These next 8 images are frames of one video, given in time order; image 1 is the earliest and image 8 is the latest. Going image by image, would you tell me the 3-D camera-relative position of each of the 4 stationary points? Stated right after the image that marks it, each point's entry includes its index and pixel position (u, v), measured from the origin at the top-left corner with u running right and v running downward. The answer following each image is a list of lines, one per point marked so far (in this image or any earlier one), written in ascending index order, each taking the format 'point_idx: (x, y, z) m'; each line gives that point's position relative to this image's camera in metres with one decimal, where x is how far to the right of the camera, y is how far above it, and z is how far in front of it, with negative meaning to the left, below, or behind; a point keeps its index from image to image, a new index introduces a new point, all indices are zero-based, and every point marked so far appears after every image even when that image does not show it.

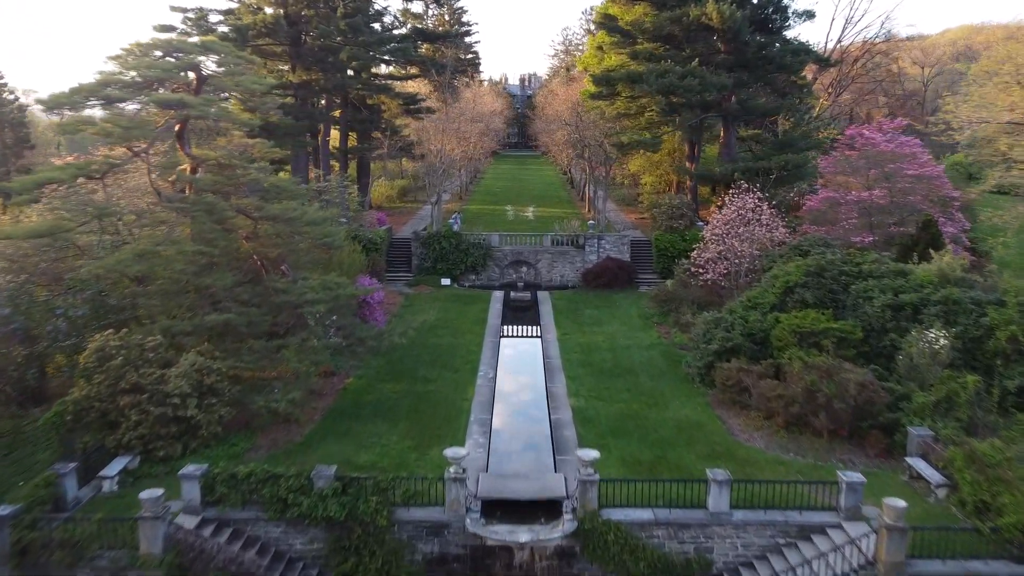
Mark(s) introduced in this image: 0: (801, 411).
0: (+4.5, -1.9, +11.8) m
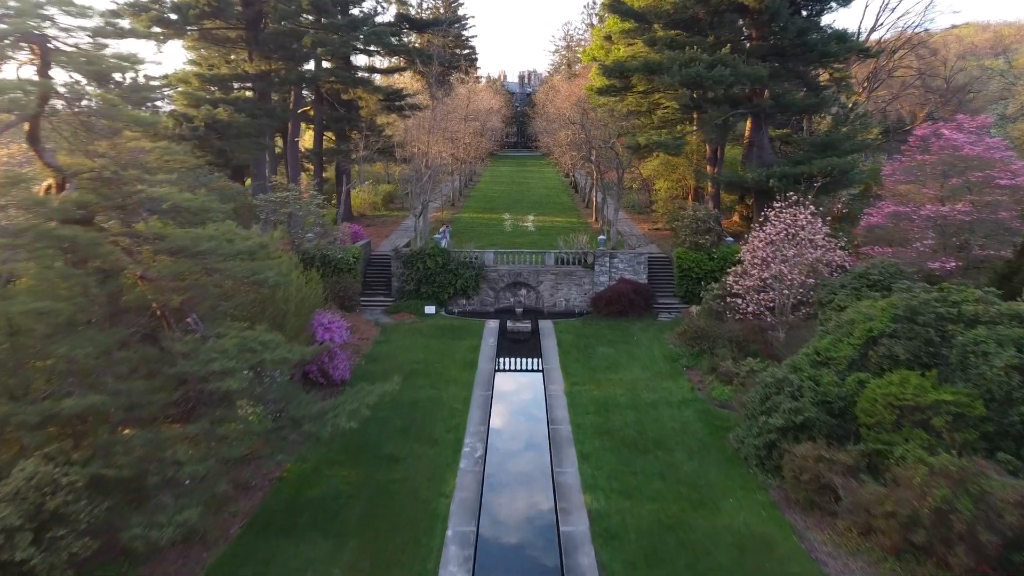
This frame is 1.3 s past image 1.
0: (+4.4, -2.7, +8.1) m
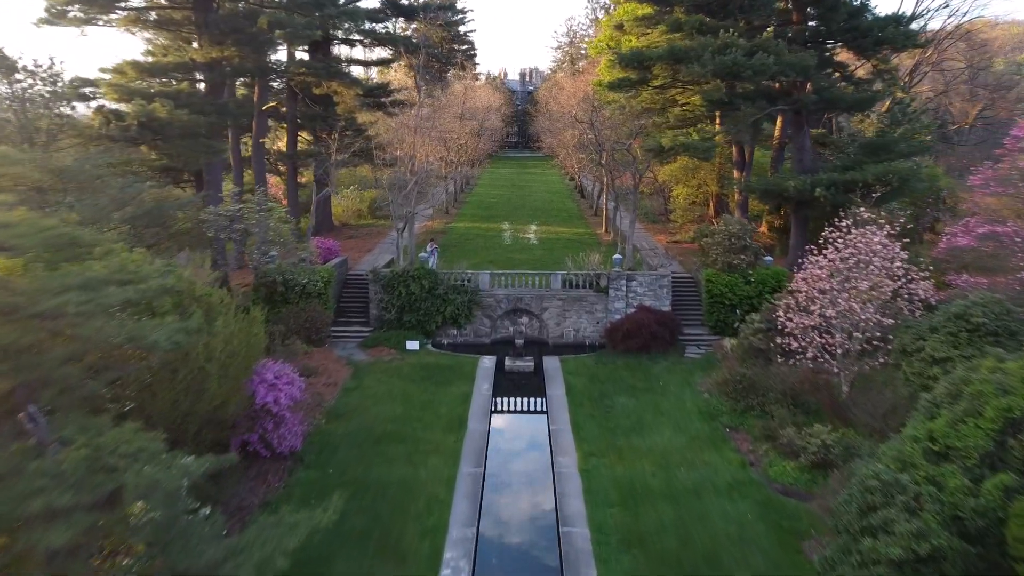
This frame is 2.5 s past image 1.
0: (+4.4, -3.4, +4.9) m
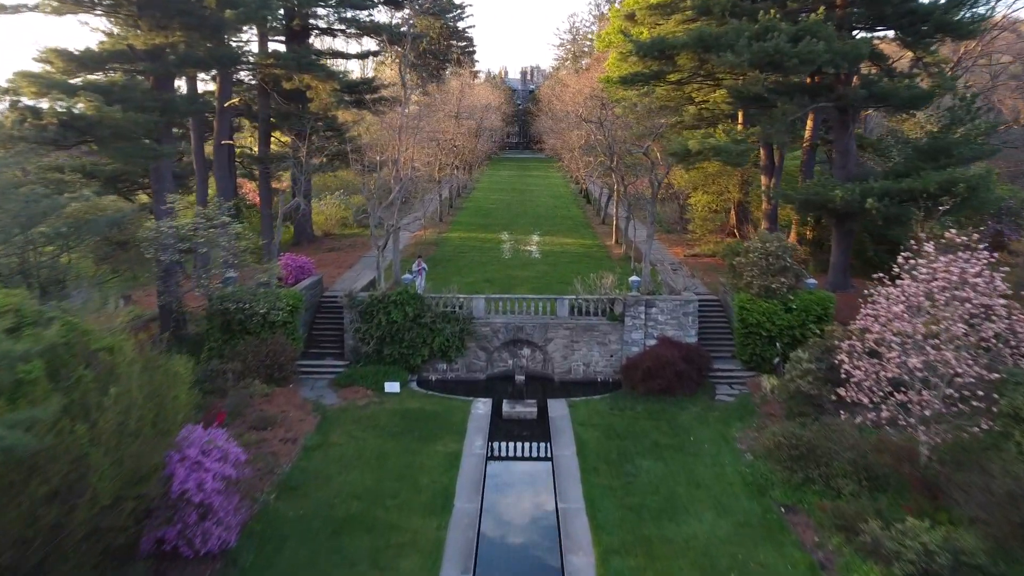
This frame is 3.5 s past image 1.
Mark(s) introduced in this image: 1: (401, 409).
0: (+4.4, -3.9, +2.2) m
1: (-2.0, -2.2, +13.6) m
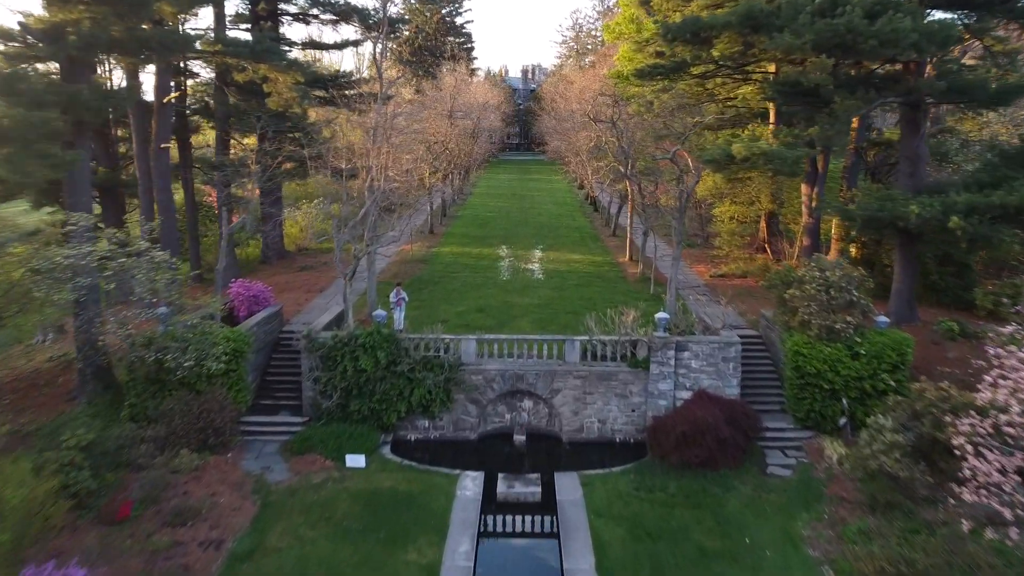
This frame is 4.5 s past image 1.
0: (+4.3, -4.6, -0.8) m
1: (-2.0, -2.8, +10.6) m
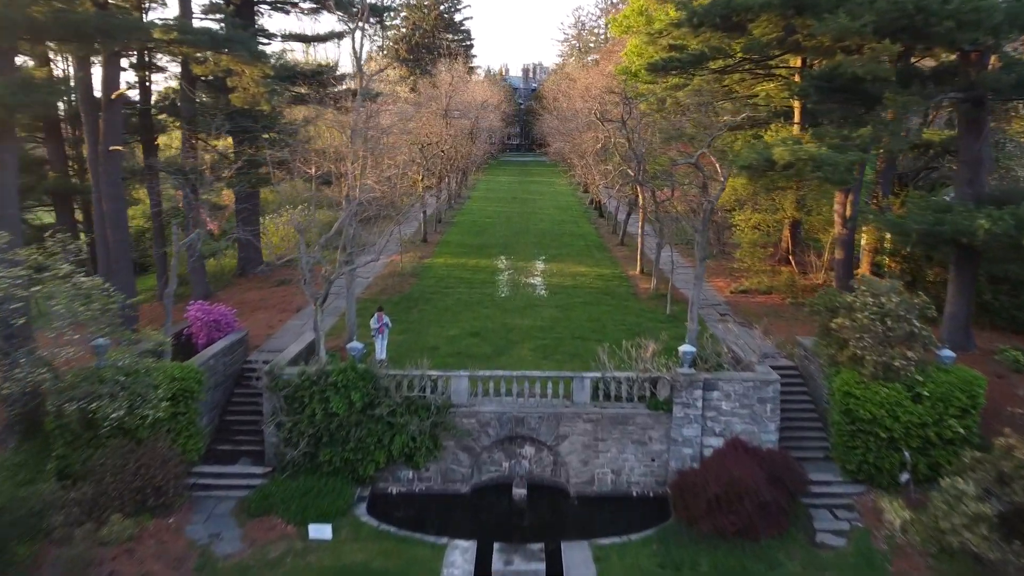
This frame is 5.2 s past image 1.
0: (+4.3, -5.0, -2.7) m
1: (-2.1, -3.2, +8.7) m
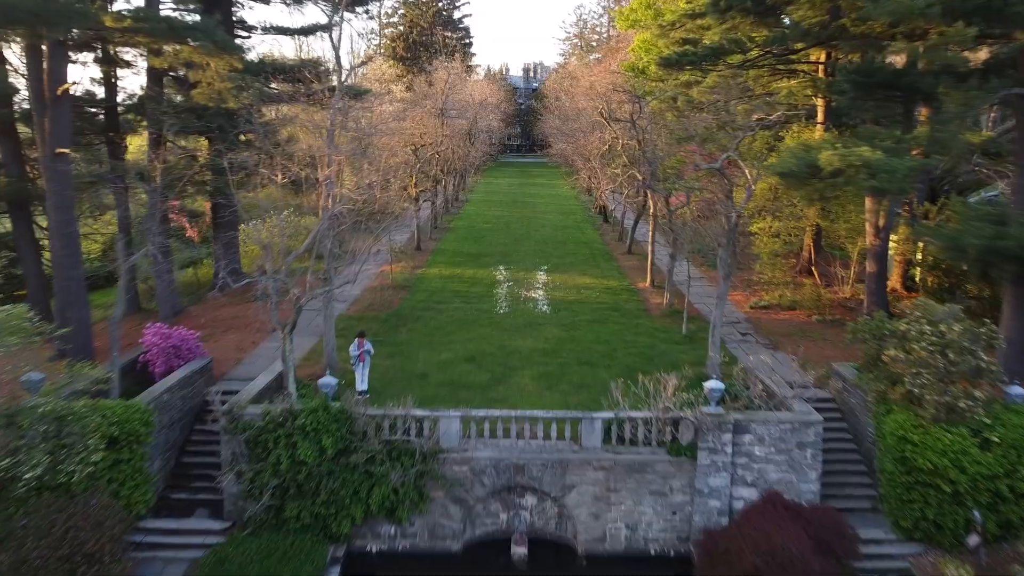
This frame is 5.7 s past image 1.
0: (+4.2, -5.3, -4.2) m
1: (-2.1, -3.5, +7.2) m
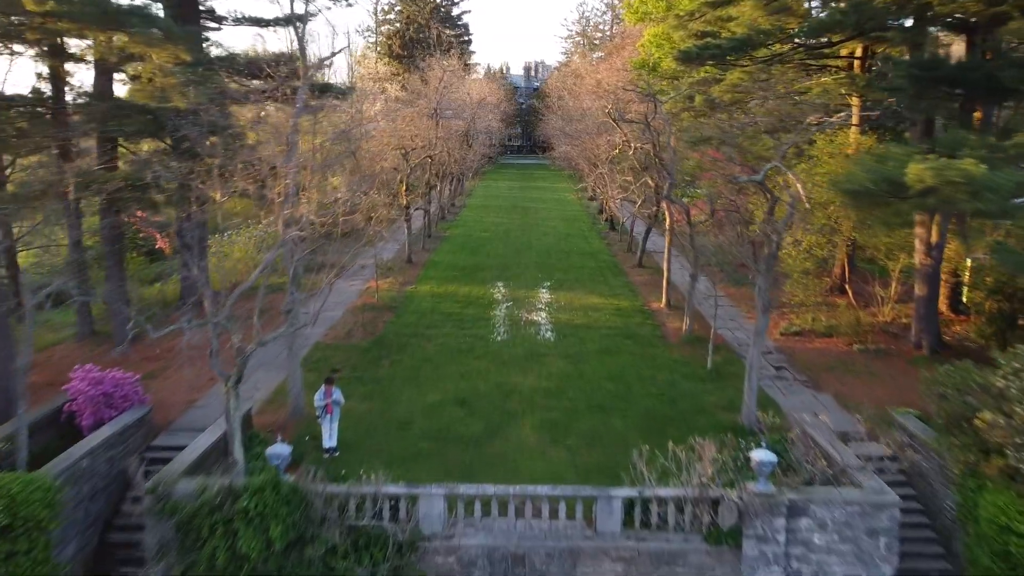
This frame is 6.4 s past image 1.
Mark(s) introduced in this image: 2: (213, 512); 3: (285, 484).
0: (+4.2, -5.7, -6.0) m
1: (-2.1, -4.0, +5.4) m
2: (-2.8, -2.1, +7.1) m
3: (-2.2, -1.9, +7.2) m
